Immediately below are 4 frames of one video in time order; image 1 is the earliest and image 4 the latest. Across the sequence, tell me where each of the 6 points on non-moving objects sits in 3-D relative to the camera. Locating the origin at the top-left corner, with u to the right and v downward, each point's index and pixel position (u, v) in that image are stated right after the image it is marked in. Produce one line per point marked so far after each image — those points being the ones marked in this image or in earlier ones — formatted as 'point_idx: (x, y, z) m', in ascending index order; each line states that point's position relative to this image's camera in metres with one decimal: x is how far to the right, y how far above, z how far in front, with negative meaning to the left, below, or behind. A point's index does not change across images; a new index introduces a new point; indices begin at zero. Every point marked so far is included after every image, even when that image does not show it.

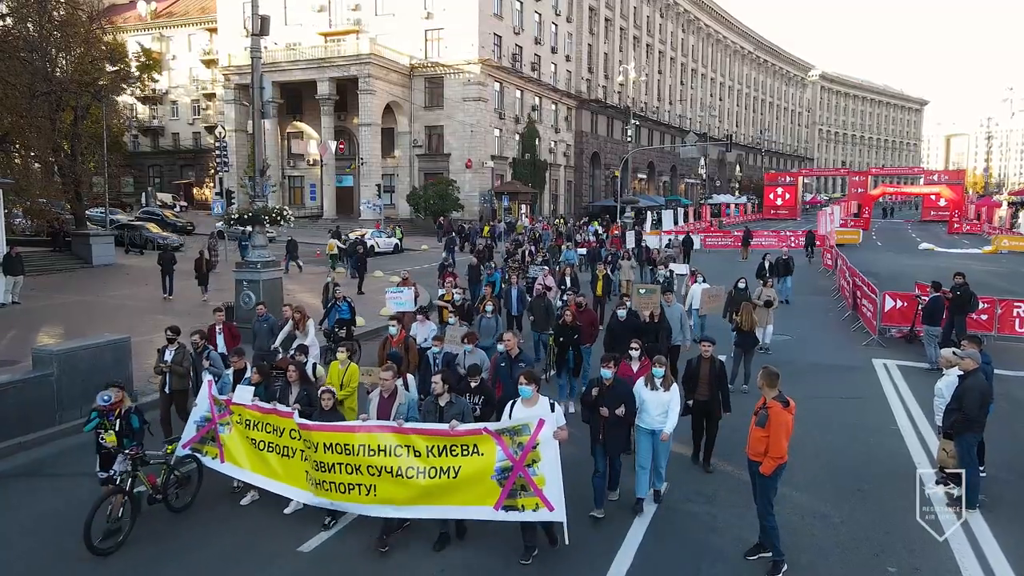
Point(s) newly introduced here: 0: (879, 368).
0: (+7.1, -1.6, +14.3) m
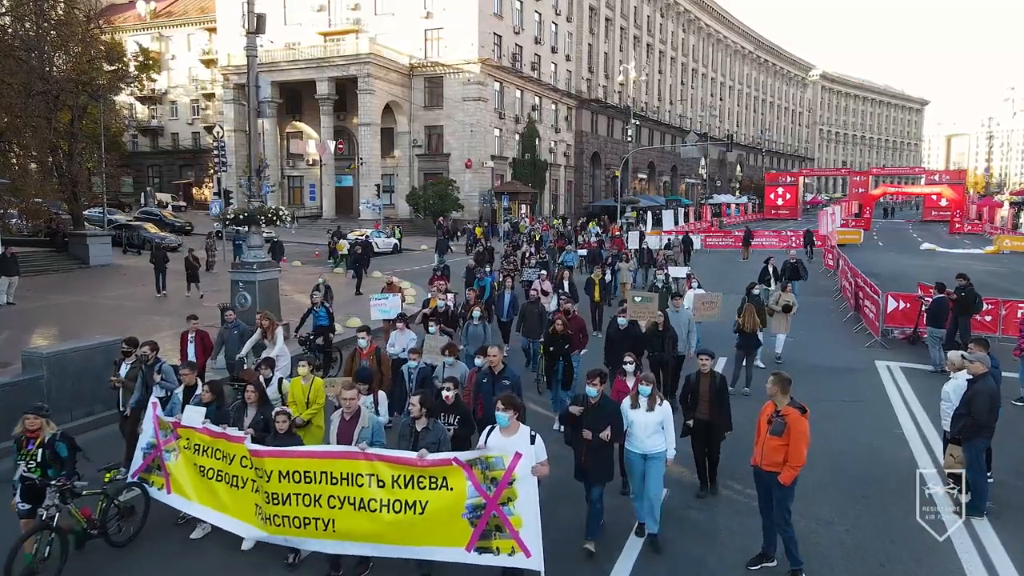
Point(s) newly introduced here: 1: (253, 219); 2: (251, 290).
0: (+7.1, -1.6, +14.2) m
1: (-5.9, +1.6, +16.7) m
2: (-5.9, 0.0, +16.6) m
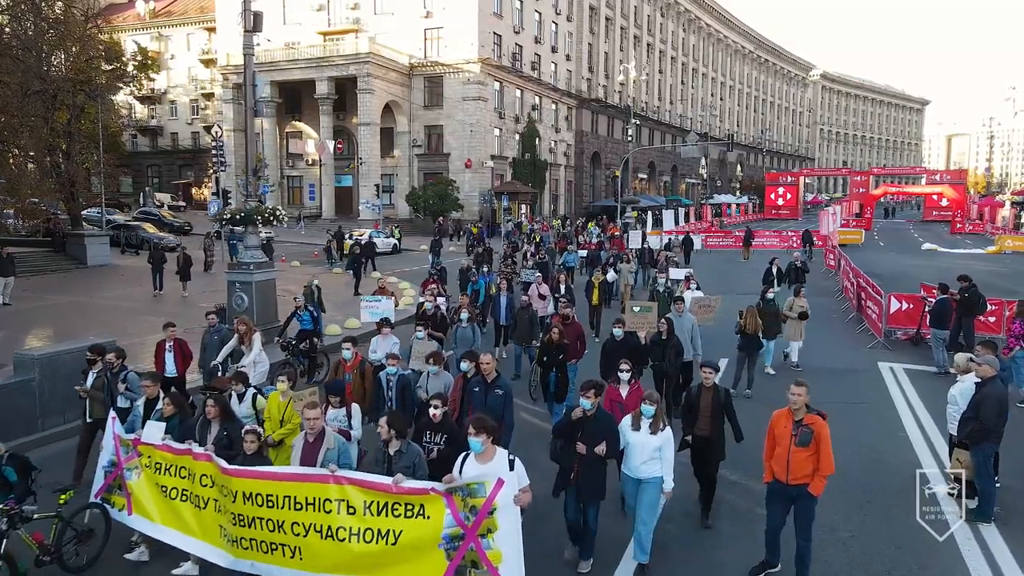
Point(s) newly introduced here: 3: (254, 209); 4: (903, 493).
0: (+7.1, -1.6, +14.0) m
1: (-5.9, +1.5, +16.5) m
2: (-5.9, -0.1, +16.5) m
3: (-5.8, +1.8, +16.7) m
4: (+4.6, -2.4, +8.6) m
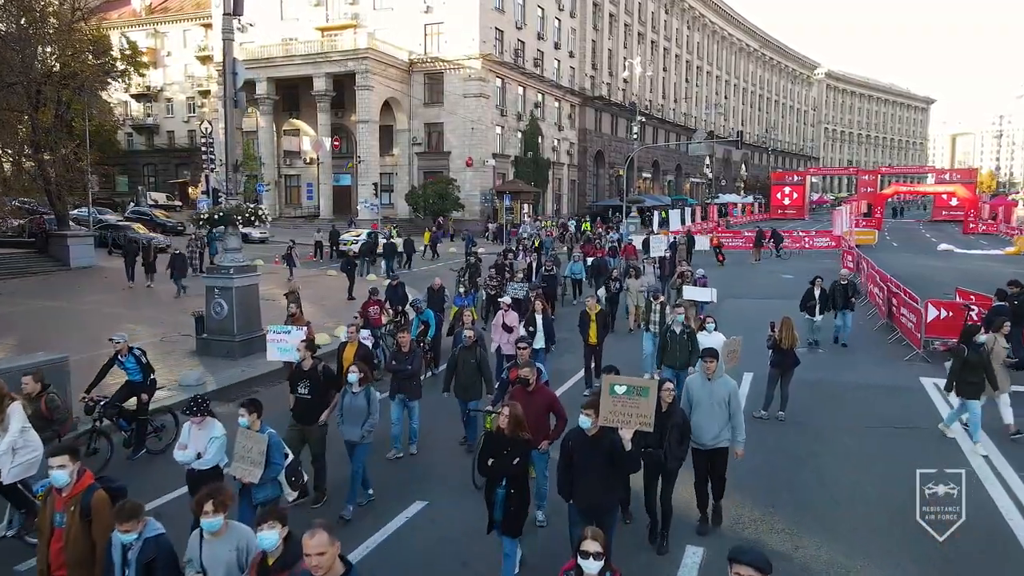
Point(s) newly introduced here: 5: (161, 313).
0: (+7.2, -1.7, +12.7) m
1: (-5.8, +1.4, +15.2) m
2: (-5.8, -0.2, +15.1) m
3: (-5.8, +1.7, +15.3) m
4: (+4.6, -2.5, +7.3) m
5: (-9.5, -0.7, +19.9) m
